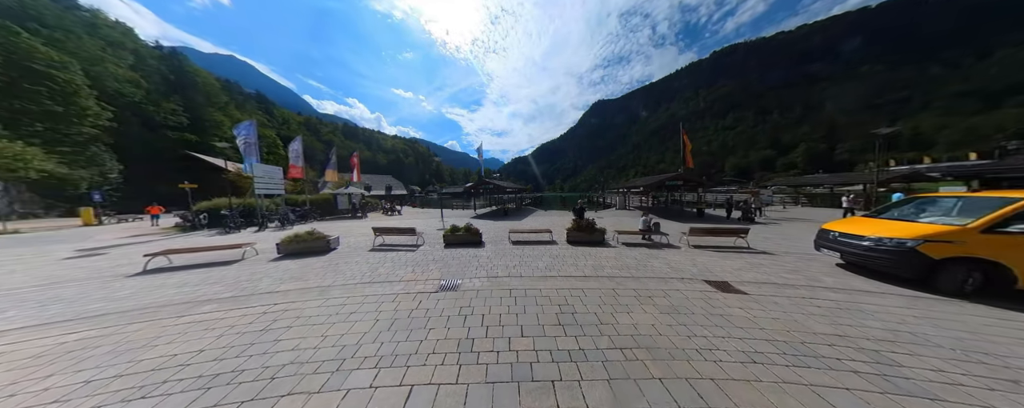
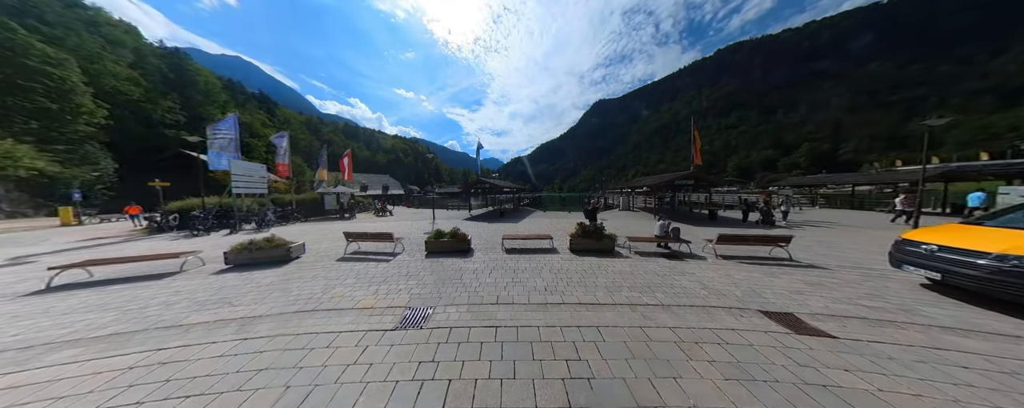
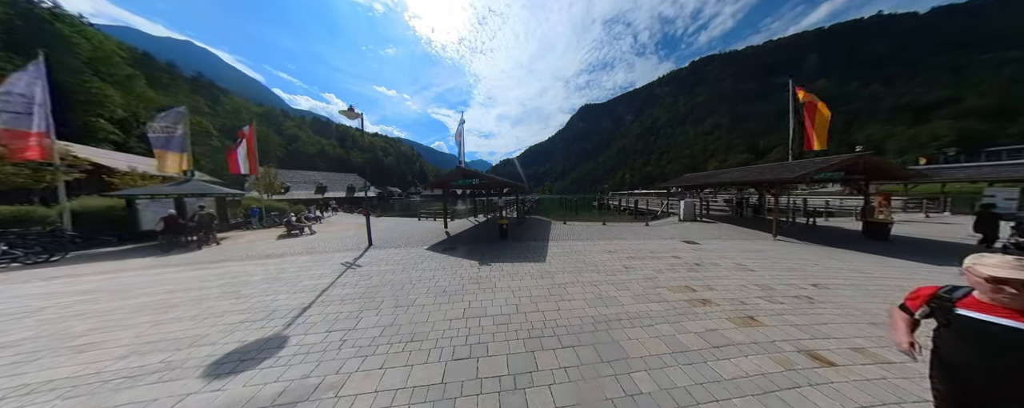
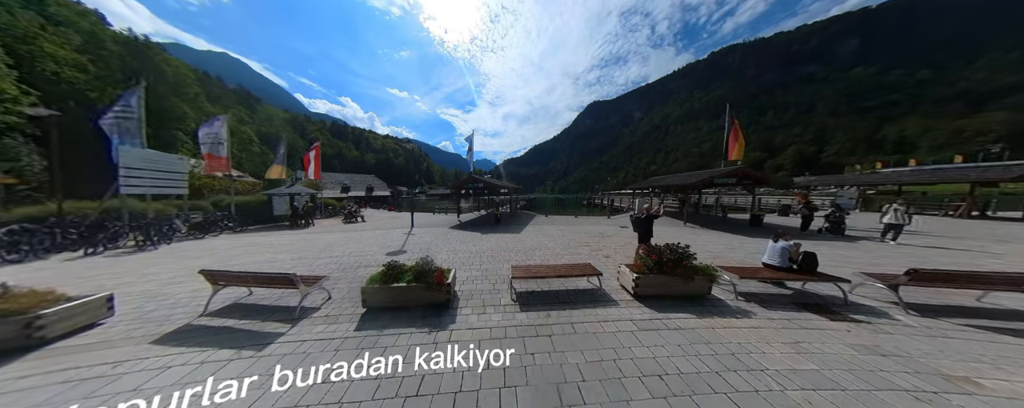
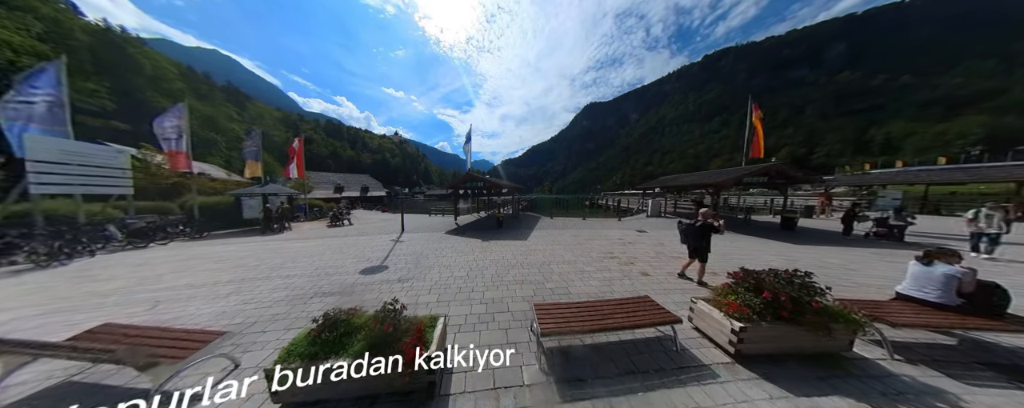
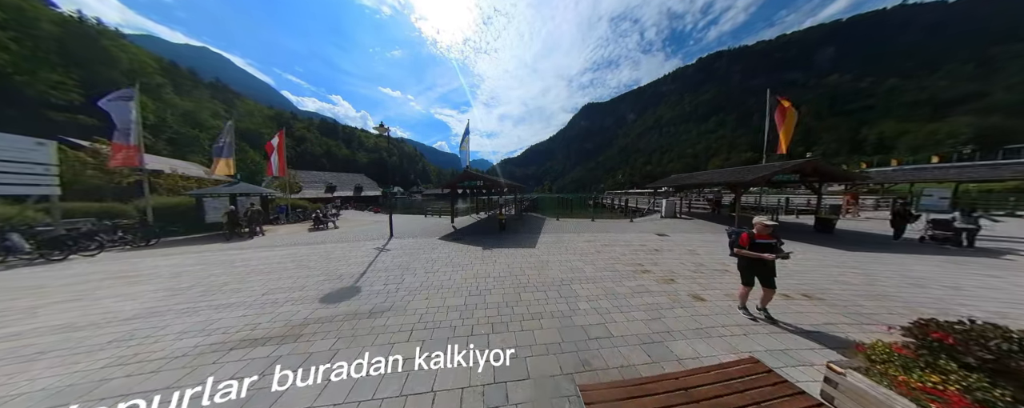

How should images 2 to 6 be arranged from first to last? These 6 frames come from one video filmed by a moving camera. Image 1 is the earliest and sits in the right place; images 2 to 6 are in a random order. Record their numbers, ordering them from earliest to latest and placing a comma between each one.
2, 4, 5, 6, 3
